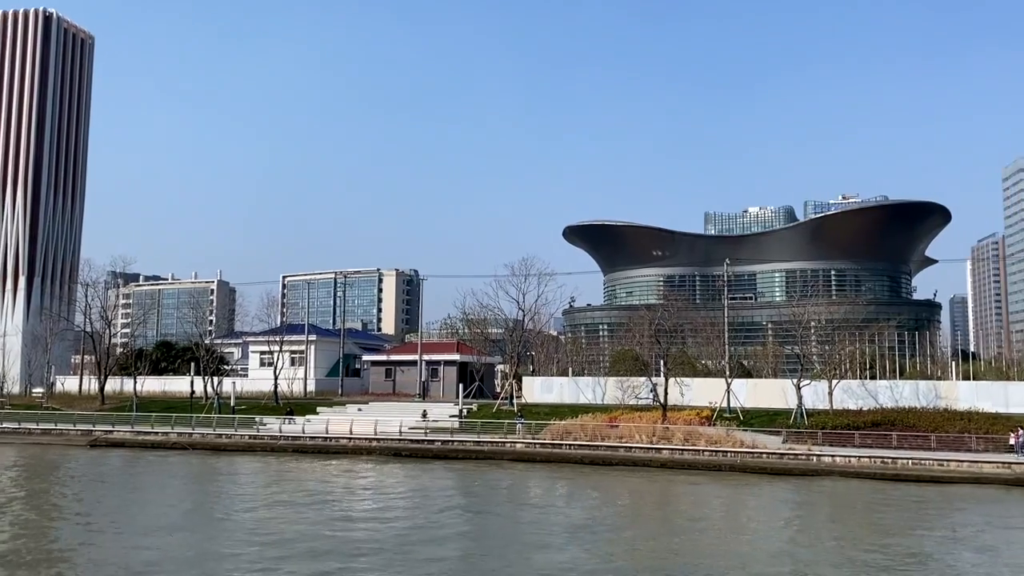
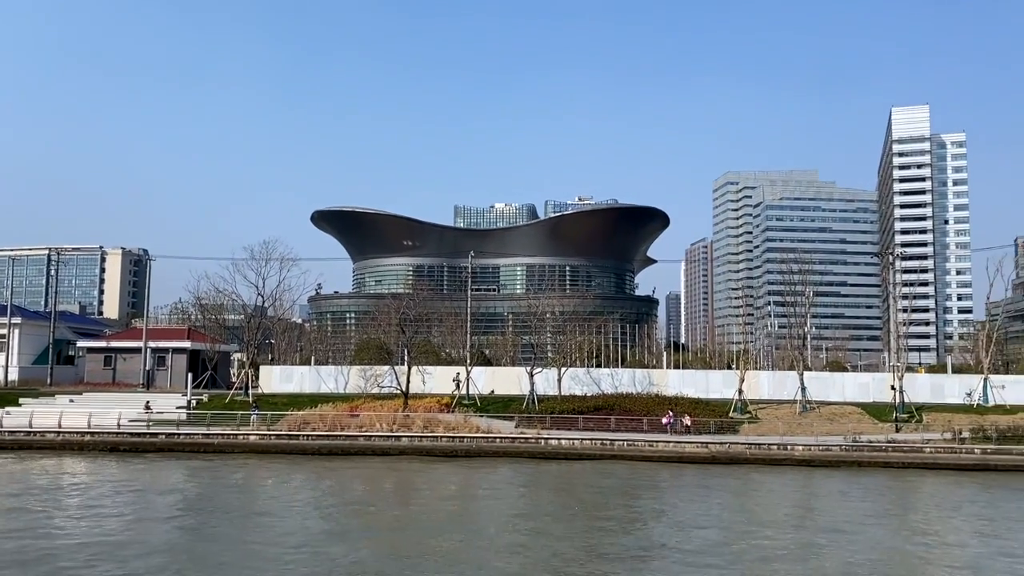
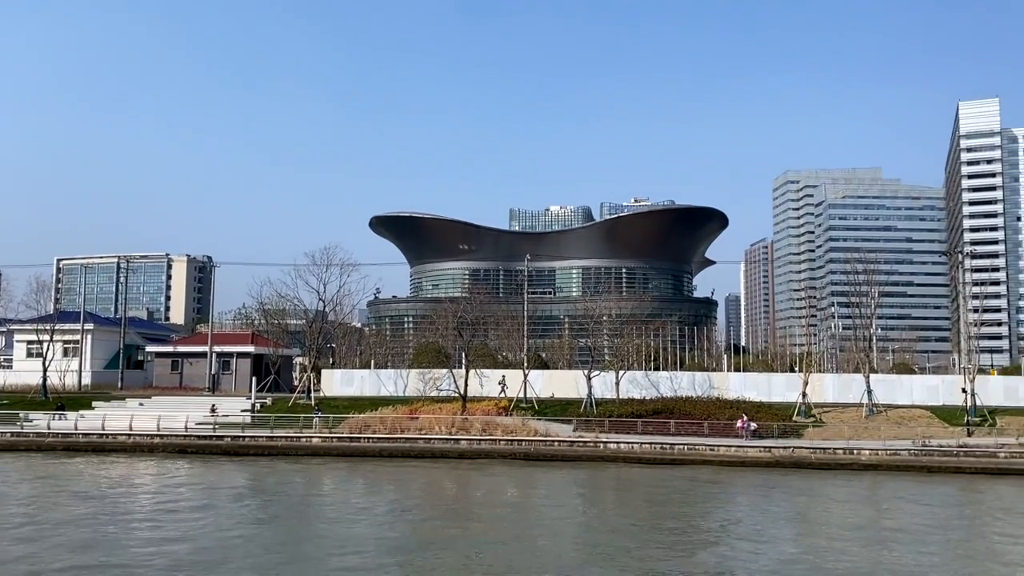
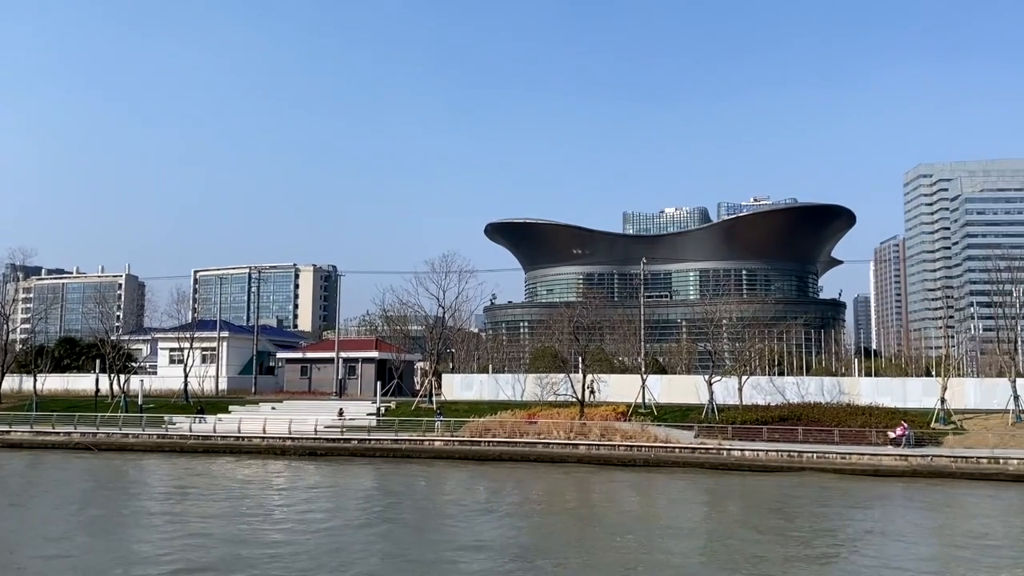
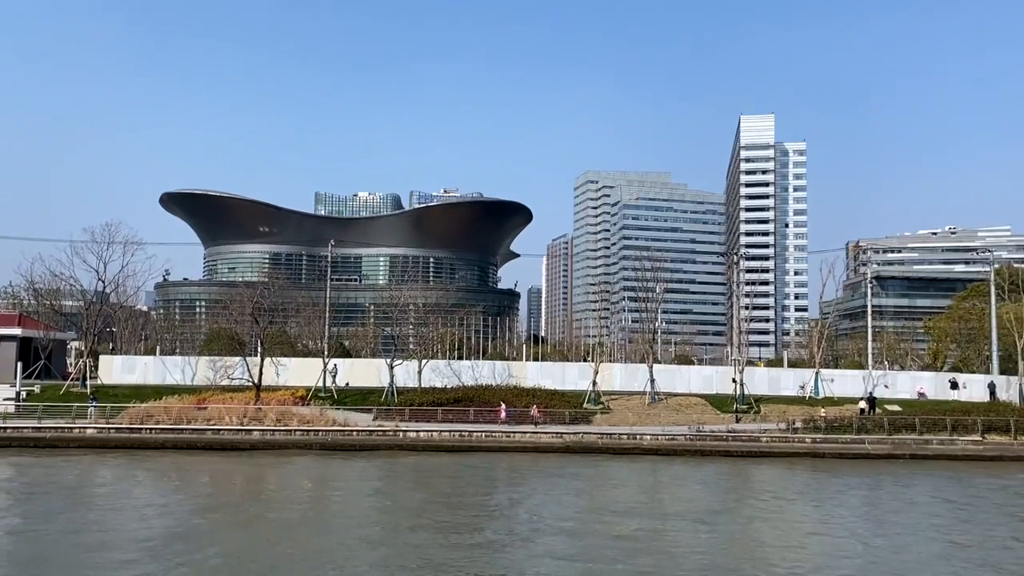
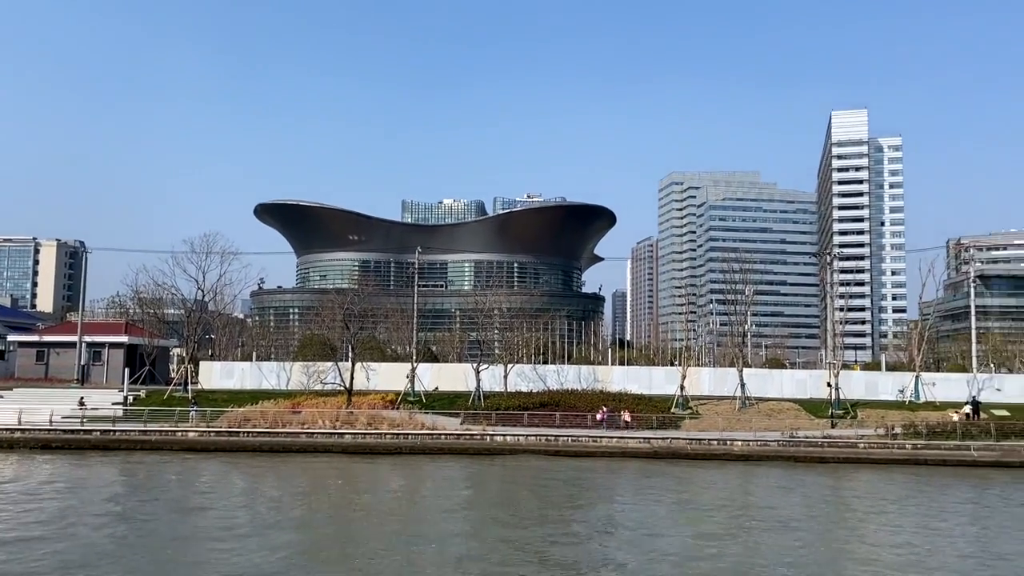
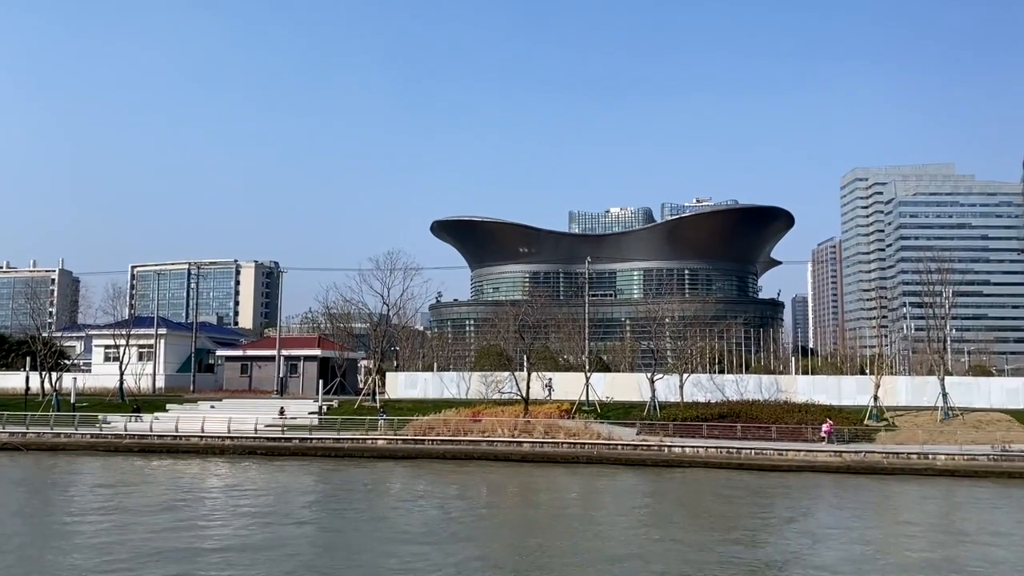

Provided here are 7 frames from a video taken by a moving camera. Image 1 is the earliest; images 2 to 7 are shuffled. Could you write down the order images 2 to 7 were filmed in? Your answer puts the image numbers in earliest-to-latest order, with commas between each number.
4, 7, 3, 2, 6, 5
